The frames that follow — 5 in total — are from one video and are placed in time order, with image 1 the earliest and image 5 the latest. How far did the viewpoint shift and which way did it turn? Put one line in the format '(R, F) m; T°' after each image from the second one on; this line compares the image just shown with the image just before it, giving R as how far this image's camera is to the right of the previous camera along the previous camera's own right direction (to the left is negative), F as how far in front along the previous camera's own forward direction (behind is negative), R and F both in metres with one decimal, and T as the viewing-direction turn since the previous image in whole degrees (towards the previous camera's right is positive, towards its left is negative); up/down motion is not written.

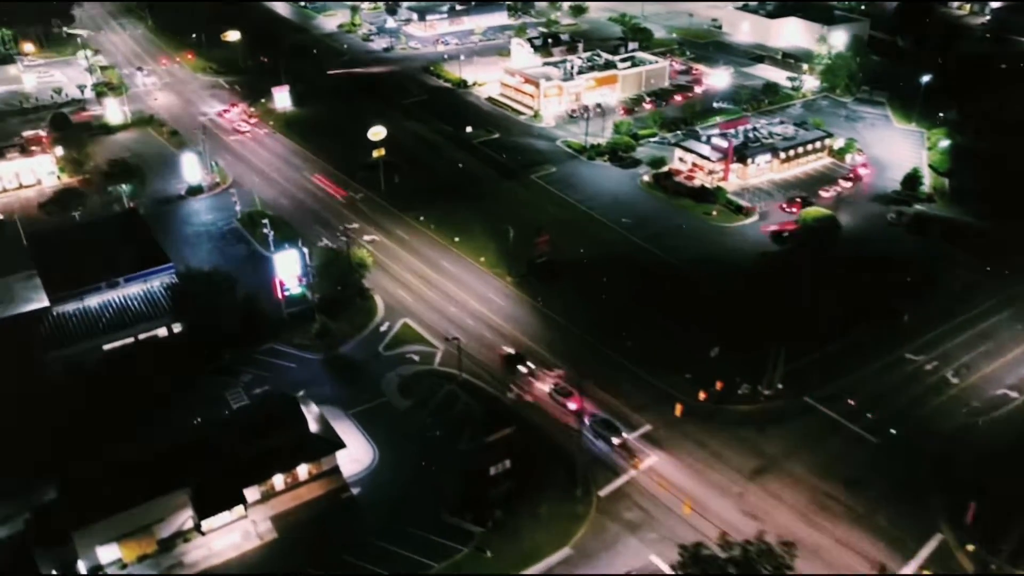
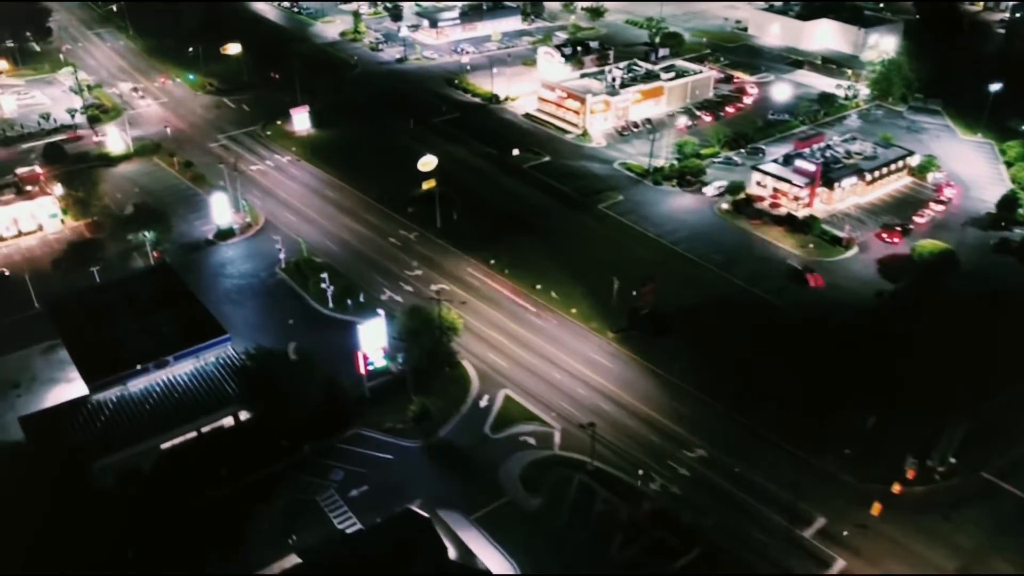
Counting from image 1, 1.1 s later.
(-8.4, +6.8) m; +3°
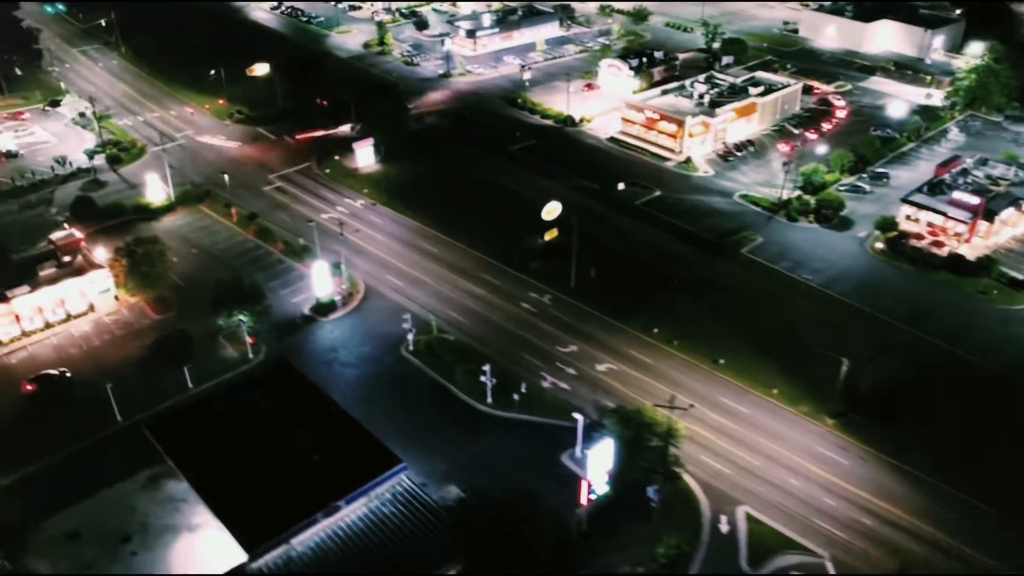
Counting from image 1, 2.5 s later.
(-12.7, +8.7) m; +4°
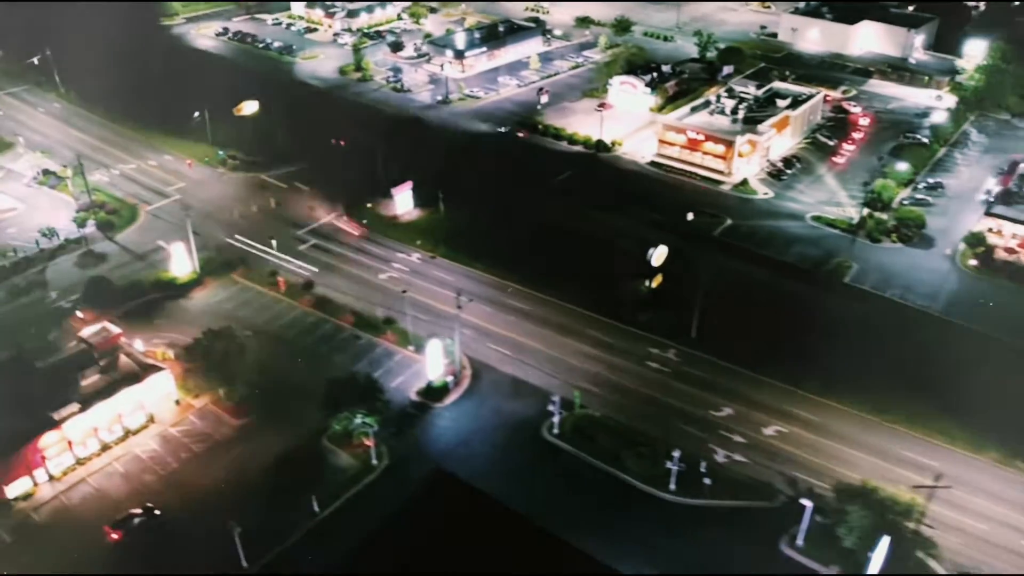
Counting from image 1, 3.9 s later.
(-12.2, +6.2) m; +8°
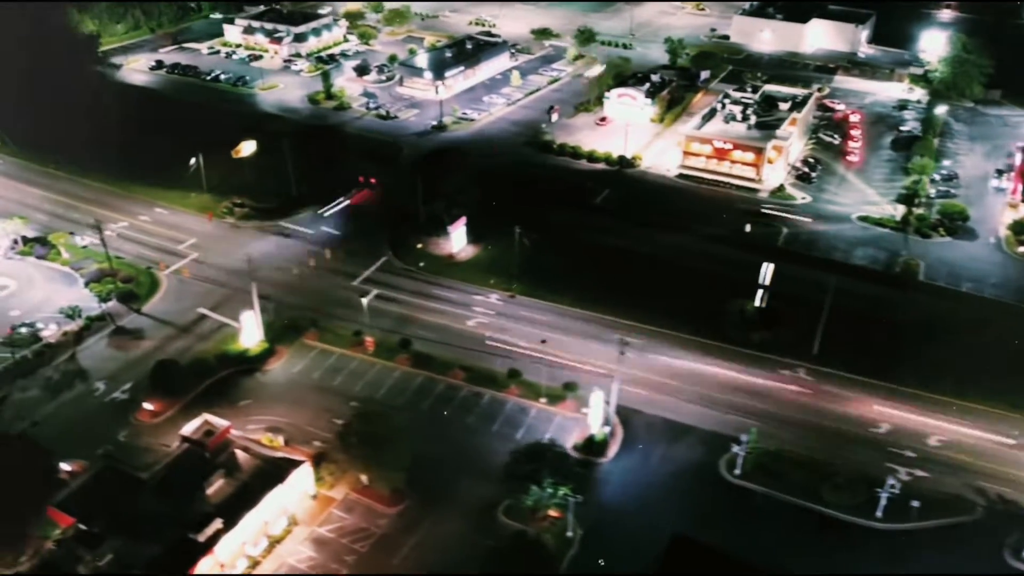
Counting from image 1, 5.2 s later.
(-12.9, +4.0) m; +9°
